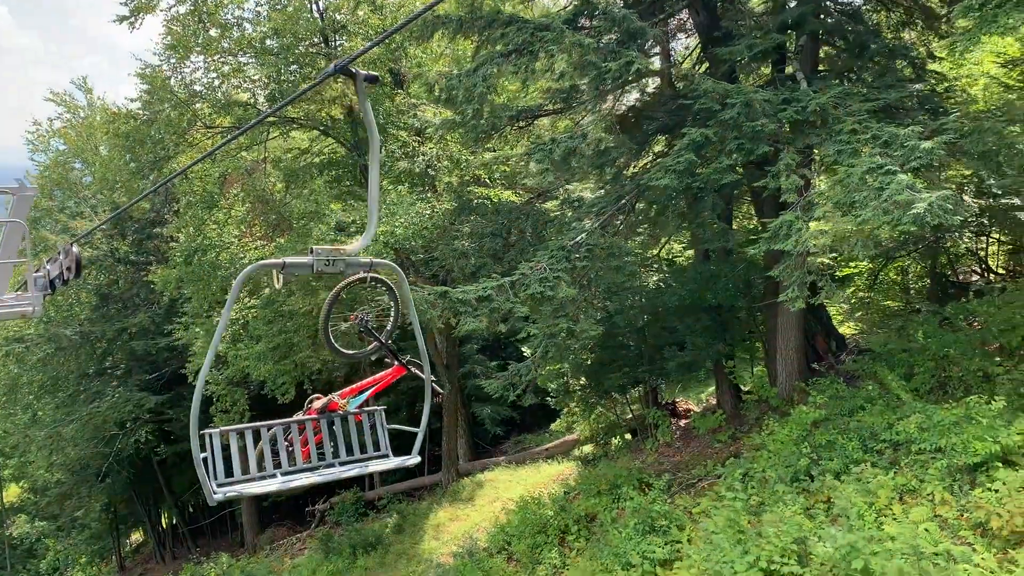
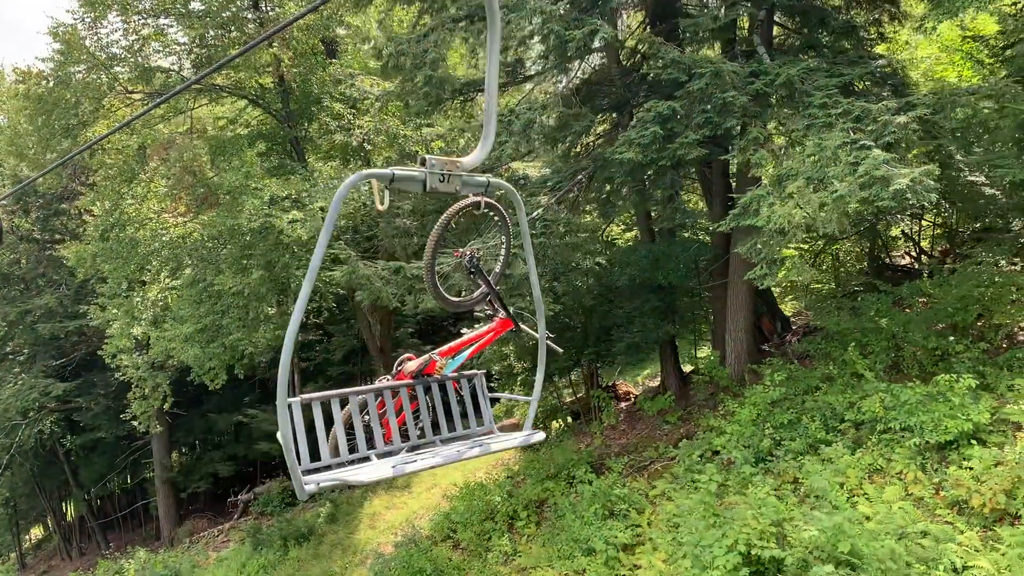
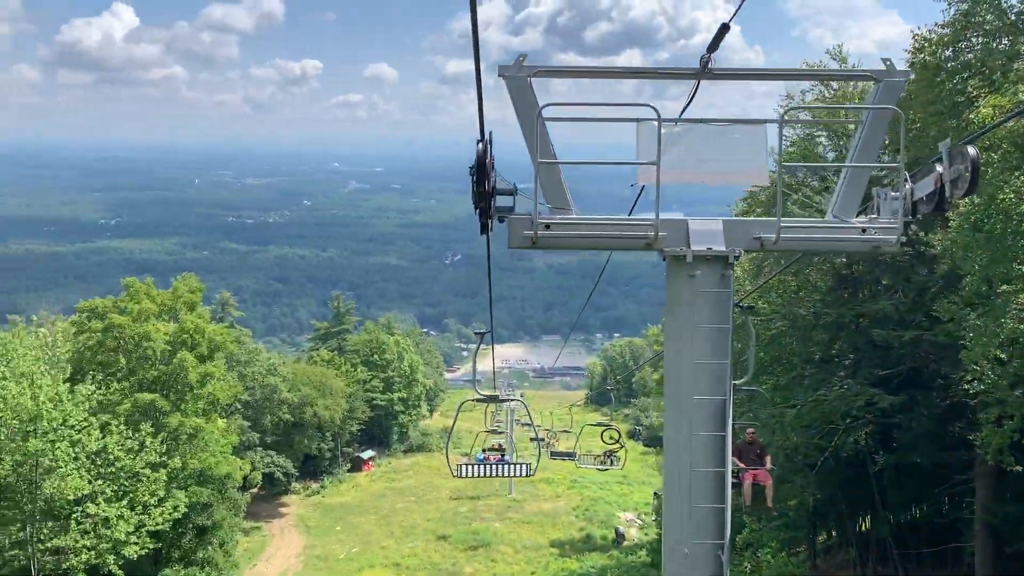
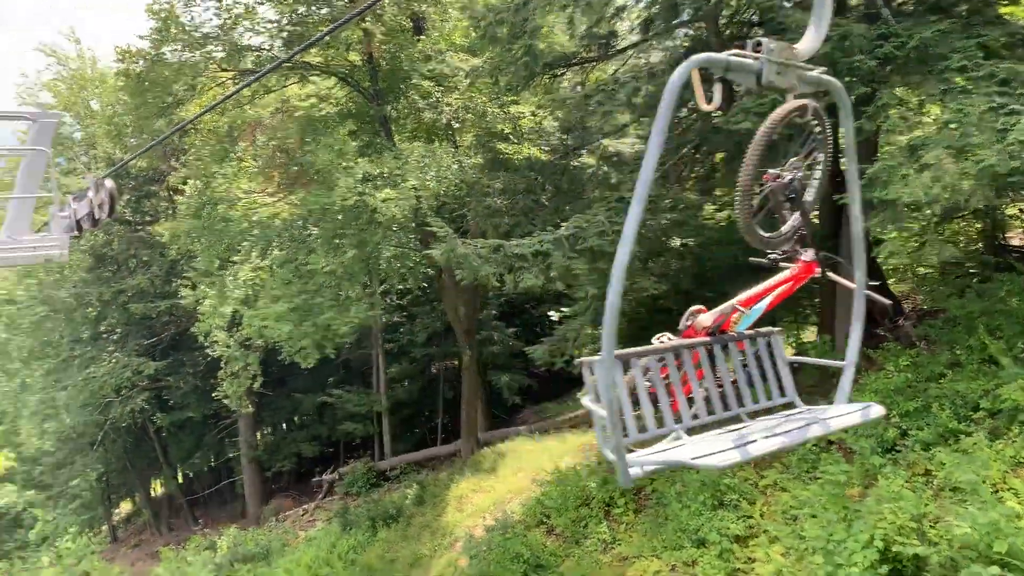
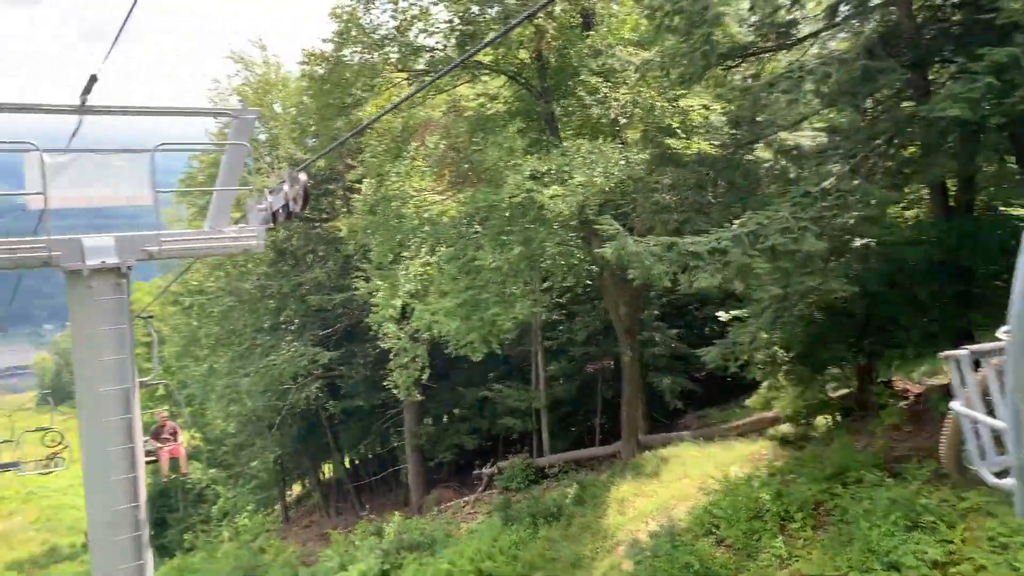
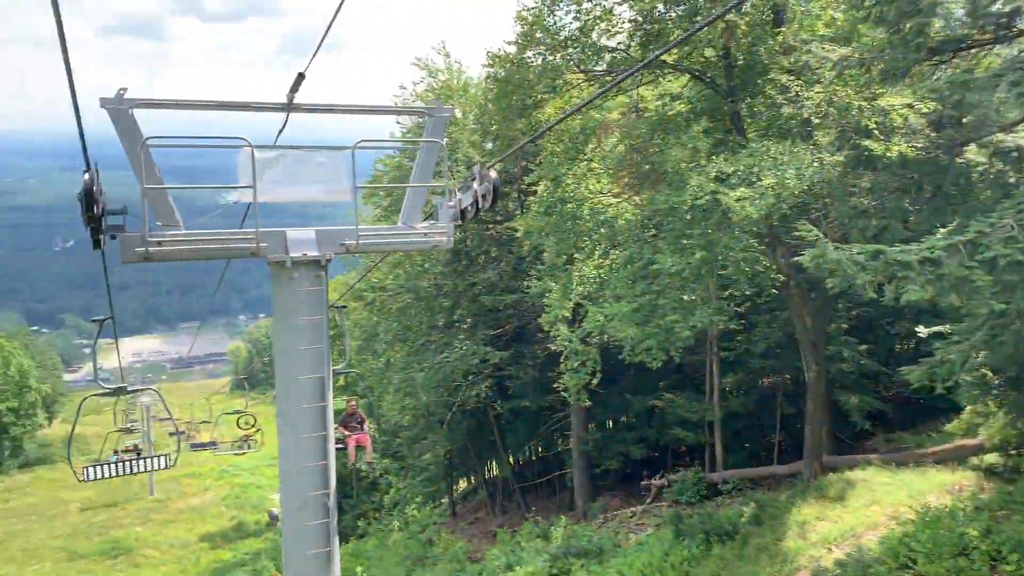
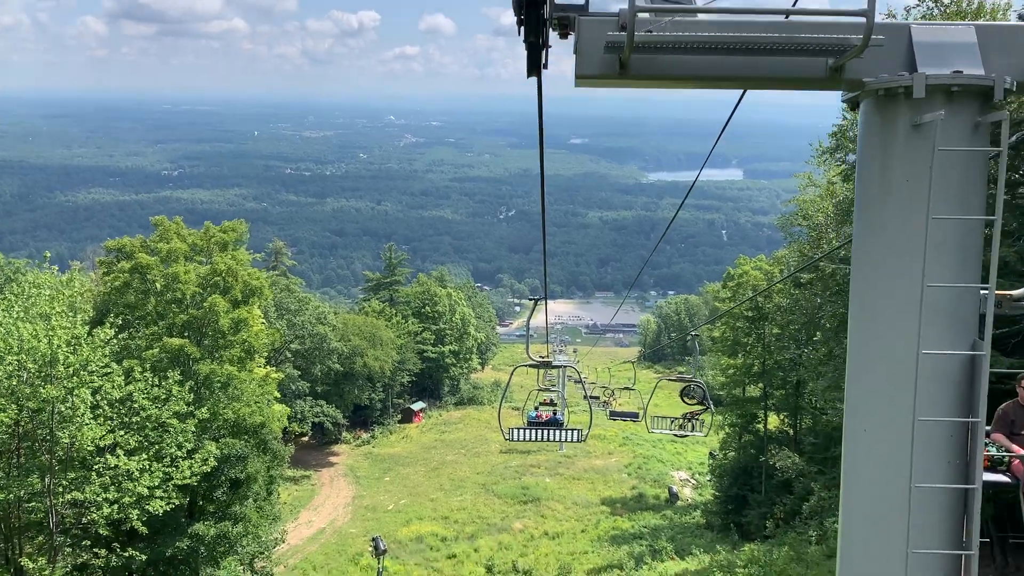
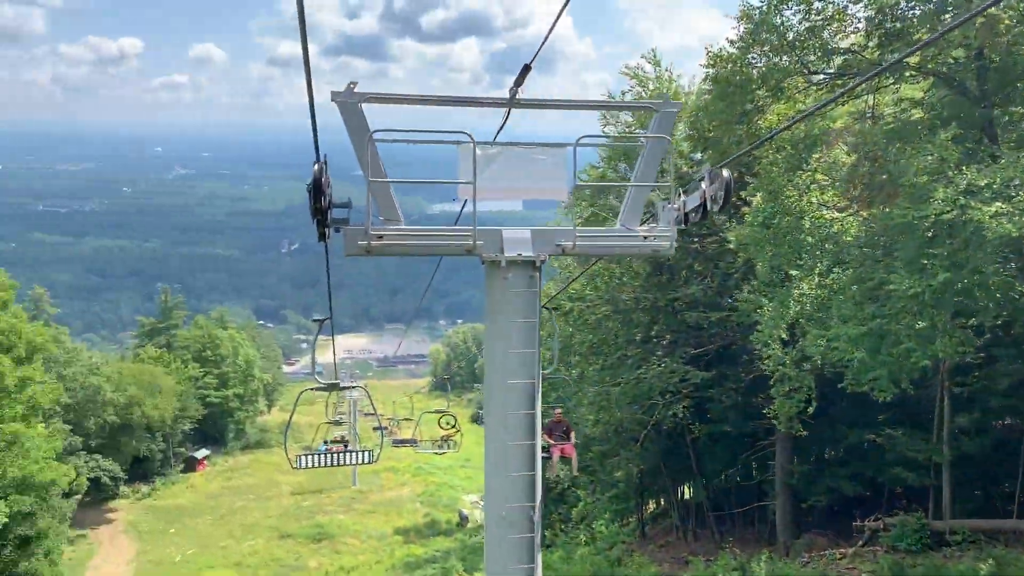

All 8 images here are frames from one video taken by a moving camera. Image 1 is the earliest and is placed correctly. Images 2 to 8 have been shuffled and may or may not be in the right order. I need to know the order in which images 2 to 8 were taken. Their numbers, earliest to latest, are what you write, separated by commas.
2, 4, 5, 6, 8, 3, 7
